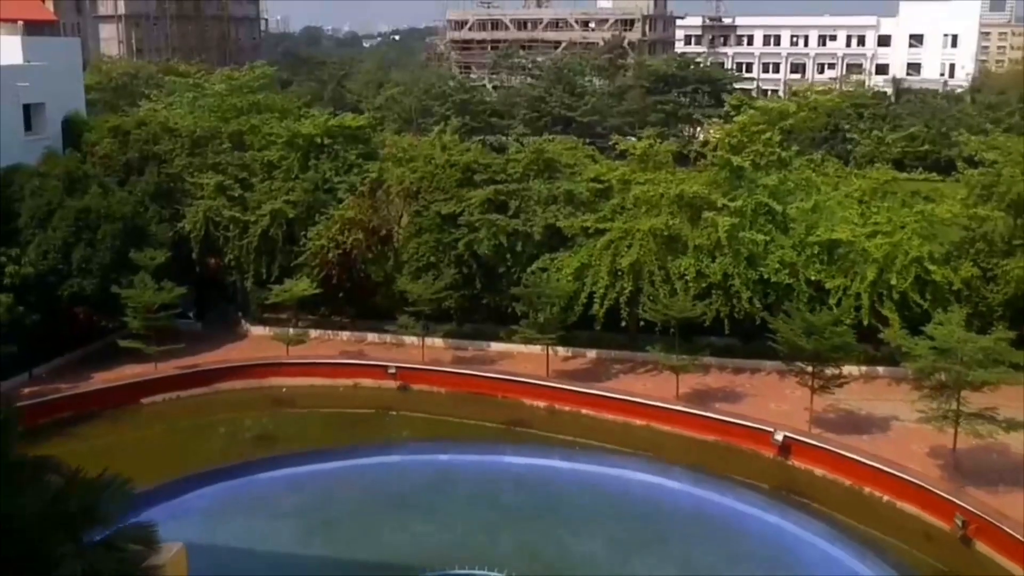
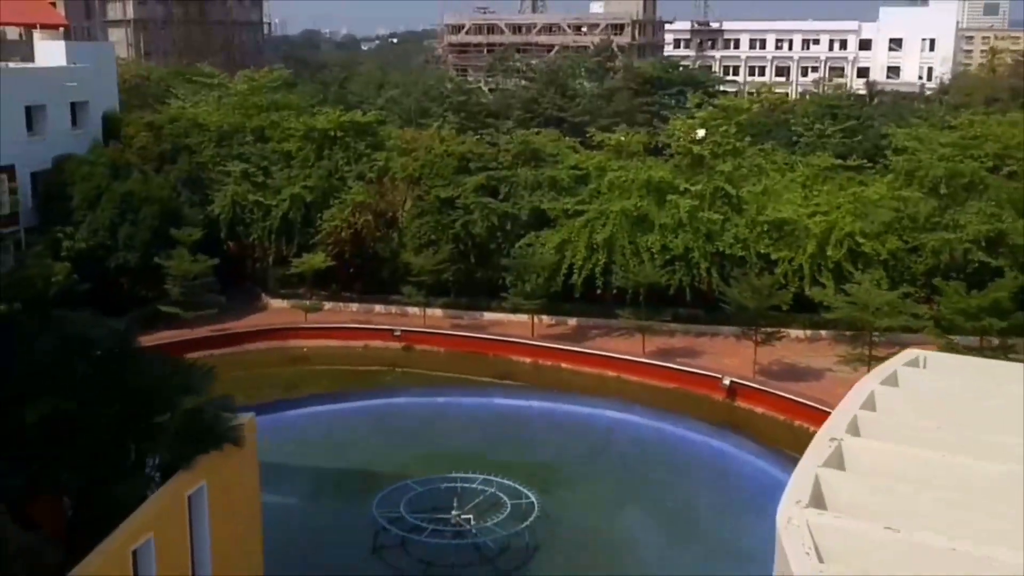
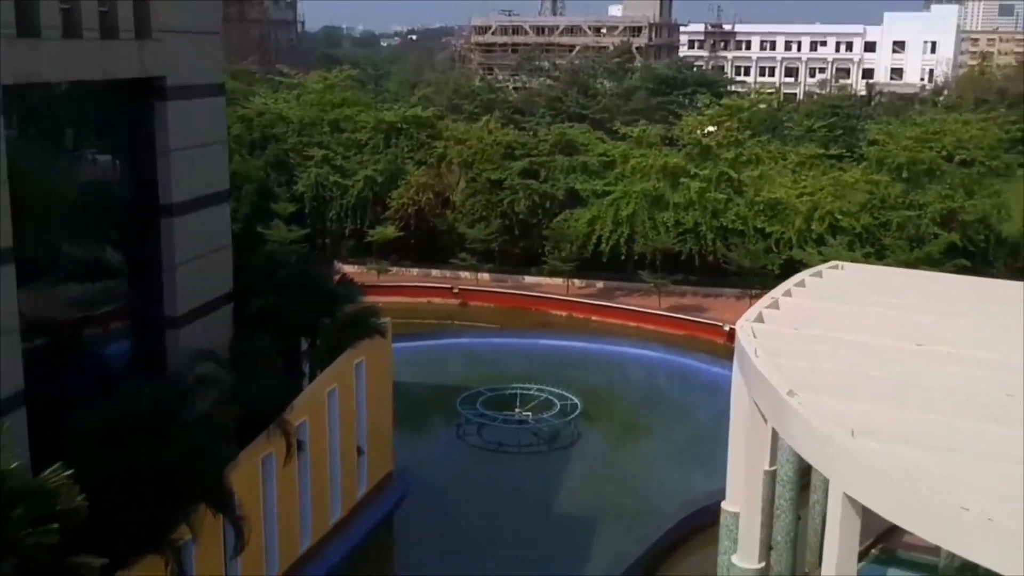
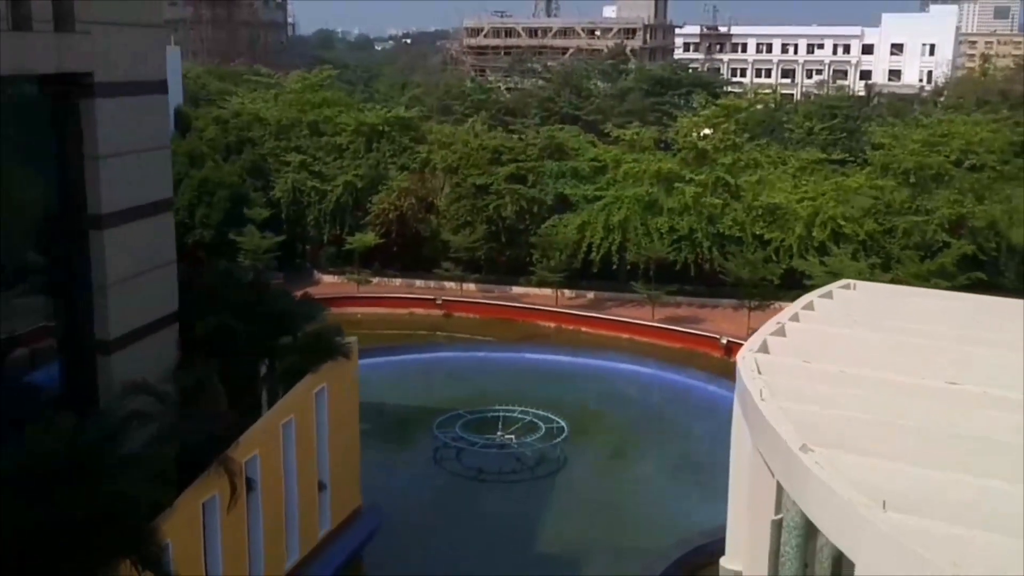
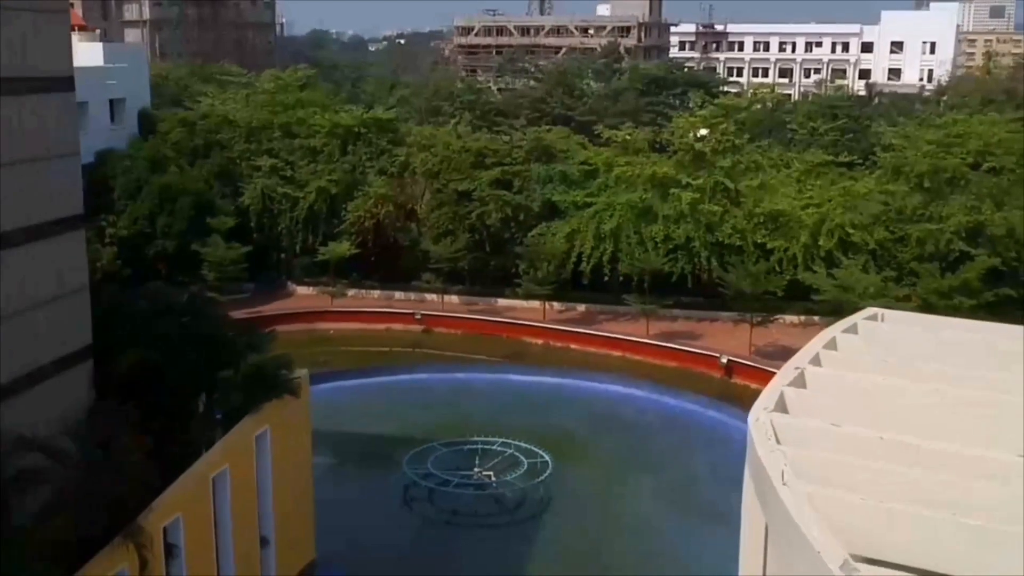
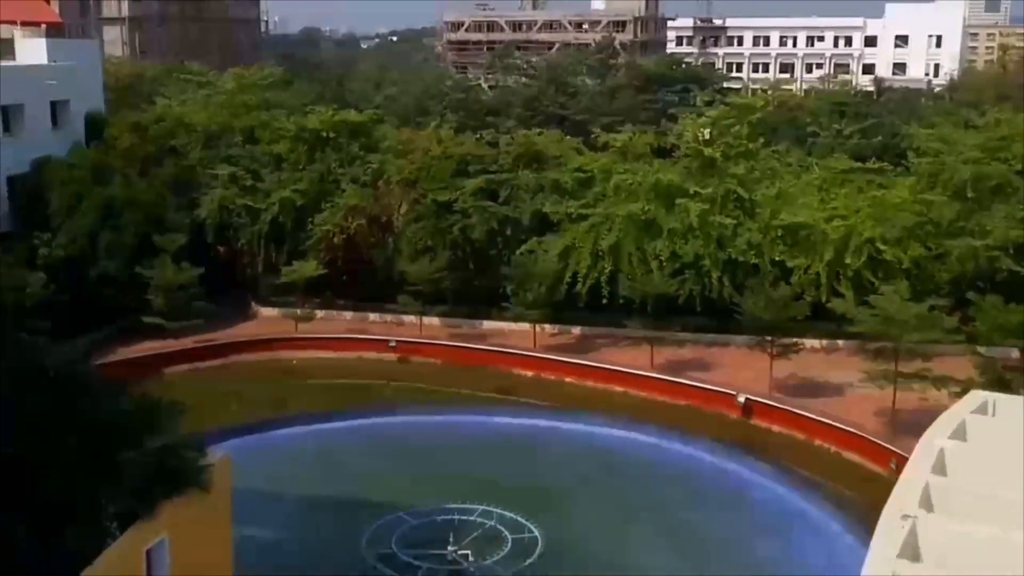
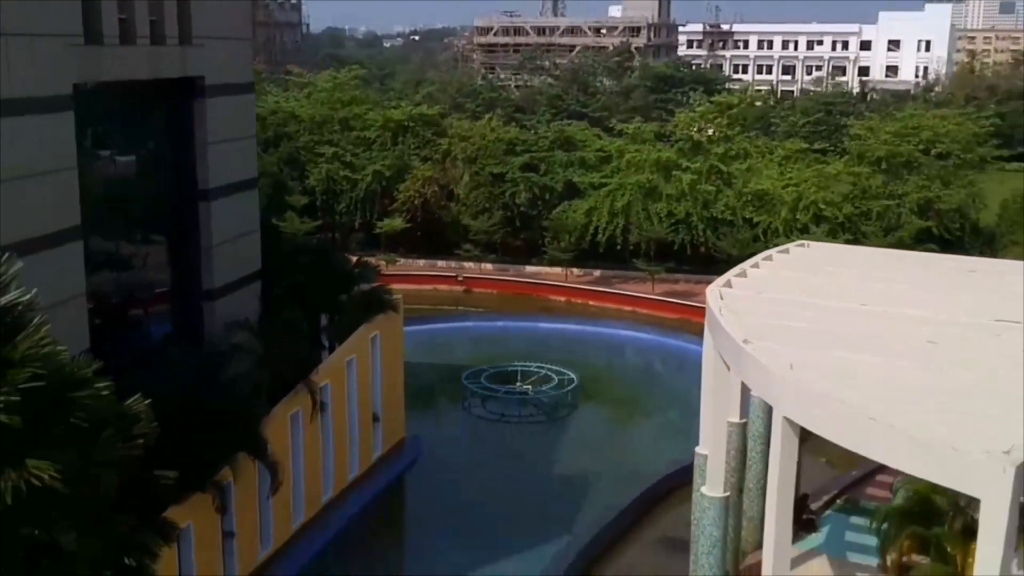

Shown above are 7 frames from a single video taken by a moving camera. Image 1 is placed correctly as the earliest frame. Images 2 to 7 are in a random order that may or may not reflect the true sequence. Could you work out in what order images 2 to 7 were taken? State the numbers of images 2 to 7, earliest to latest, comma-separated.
6, 2, 5, 4, 3, 7
